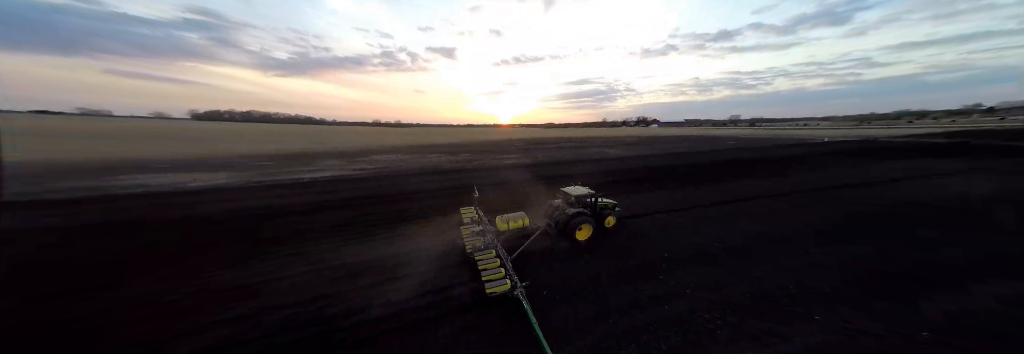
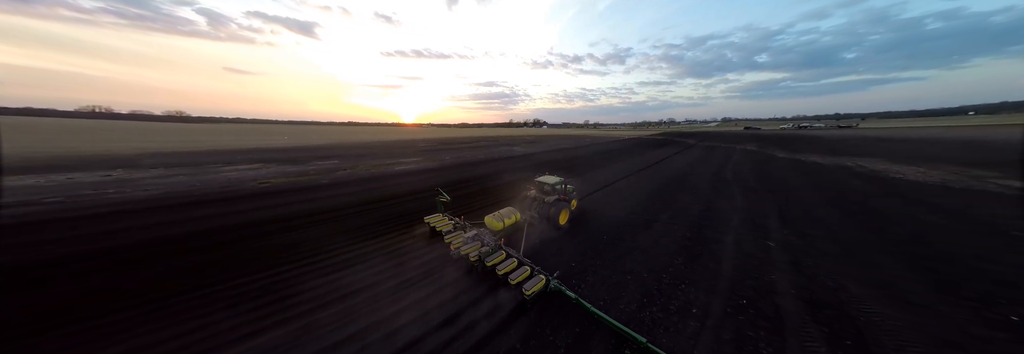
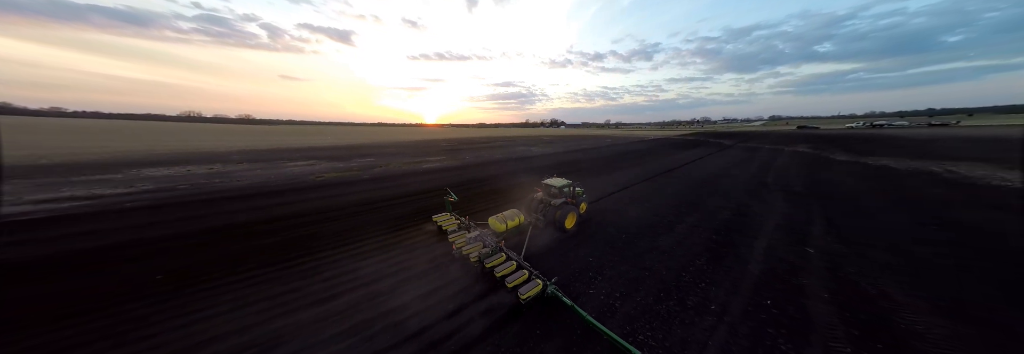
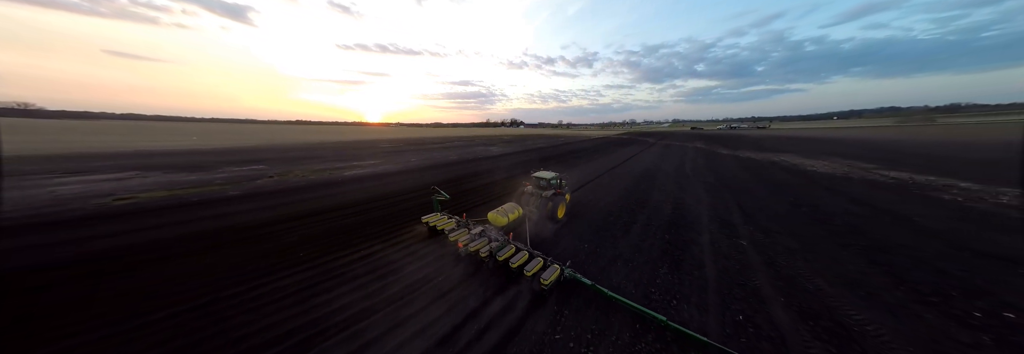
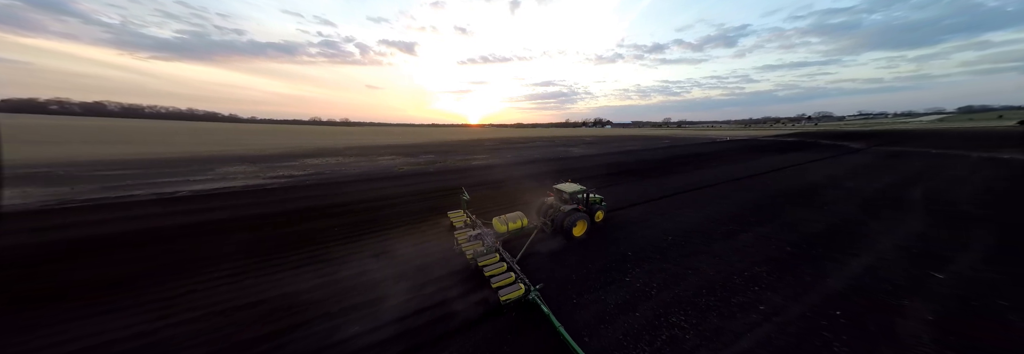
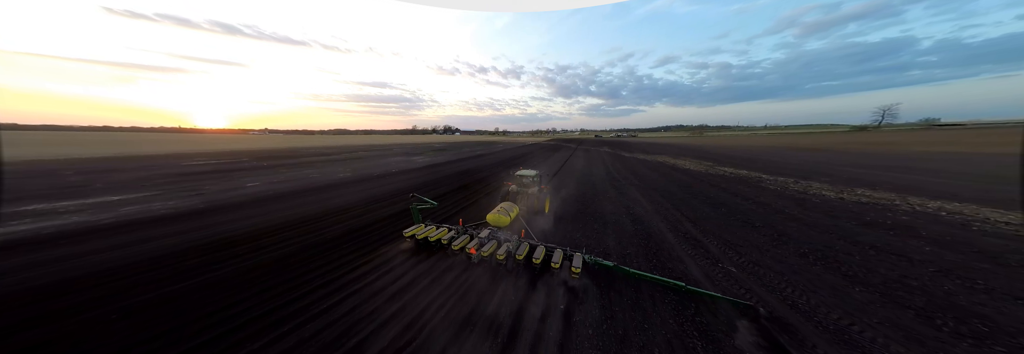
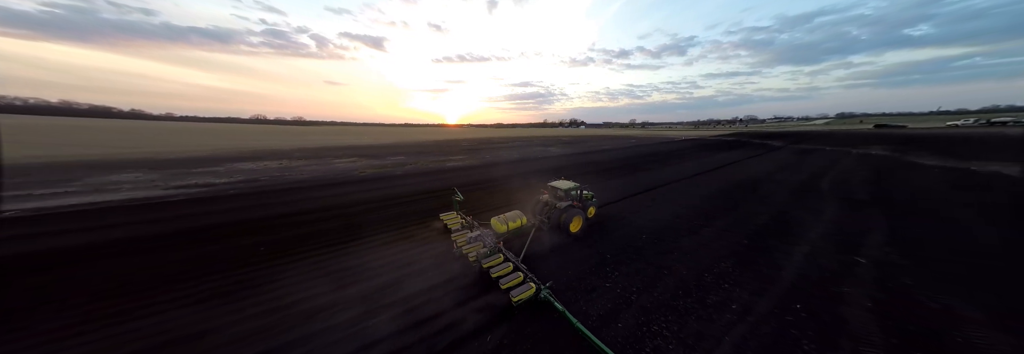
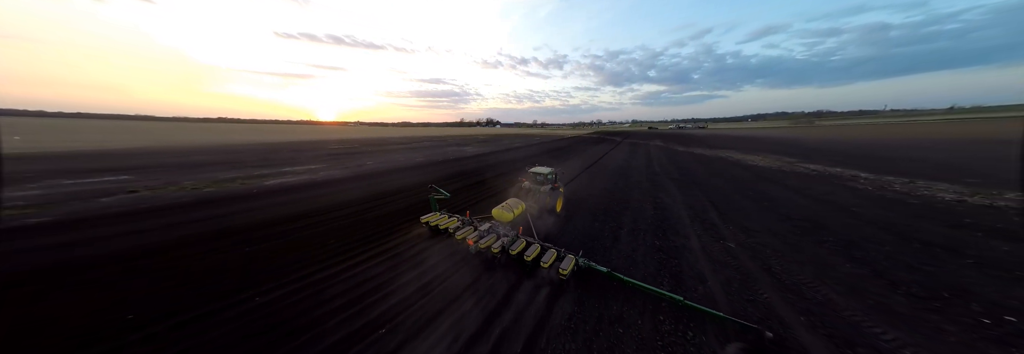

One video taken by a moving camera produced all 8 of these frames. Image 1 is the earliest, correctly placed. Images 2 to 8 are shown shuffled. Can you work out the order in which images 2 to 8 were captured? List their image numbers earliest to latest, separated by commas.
5, 7, 3, 2, 4, 8, 6
